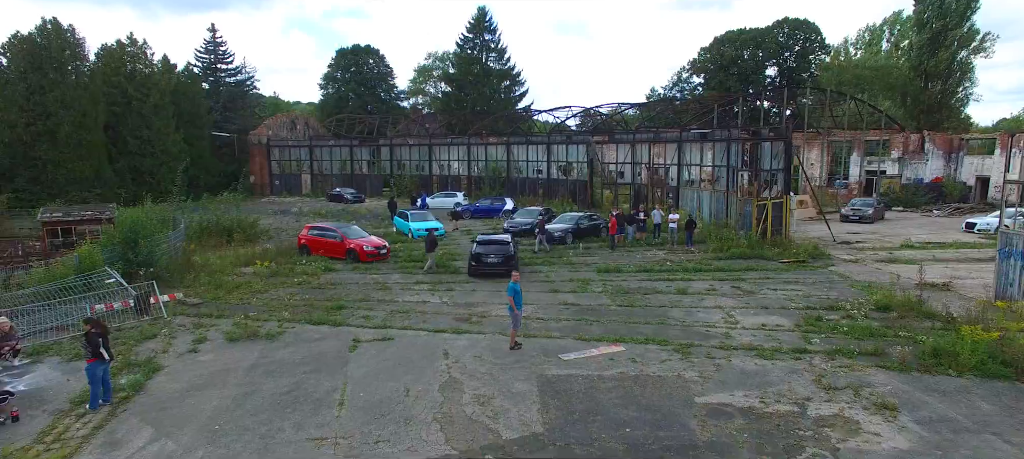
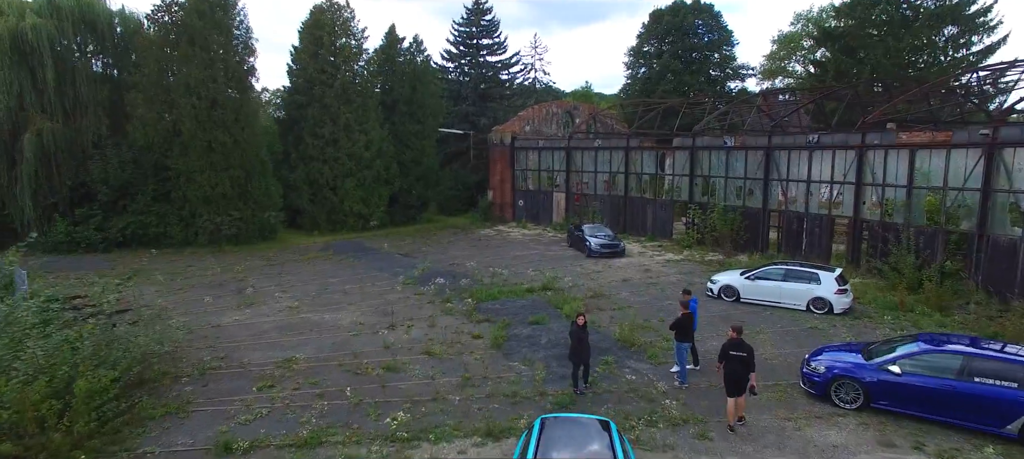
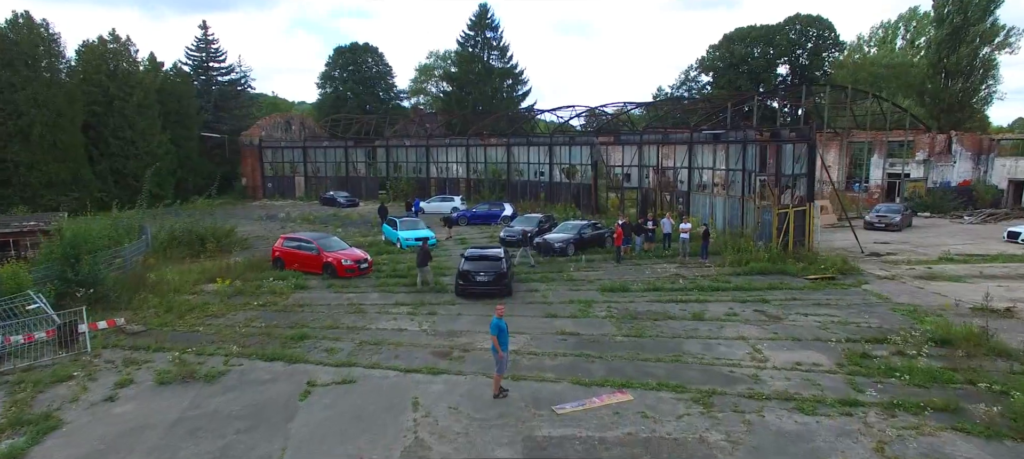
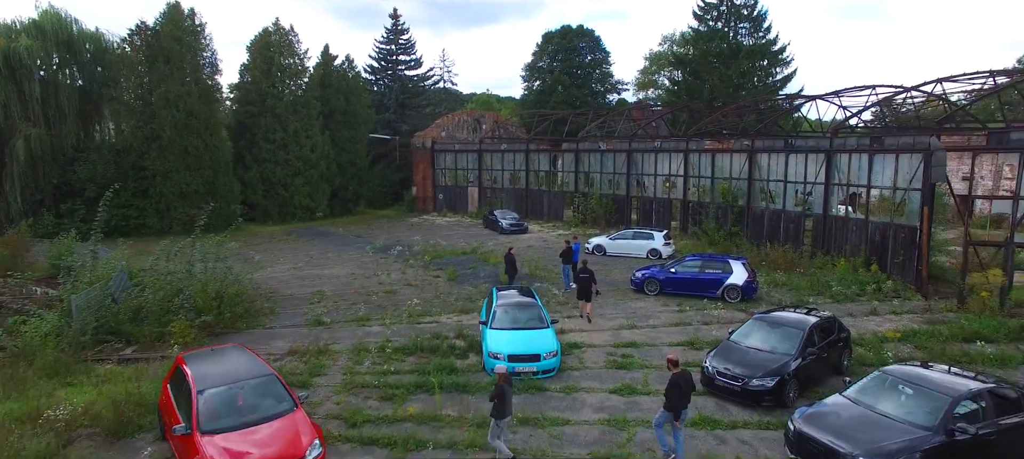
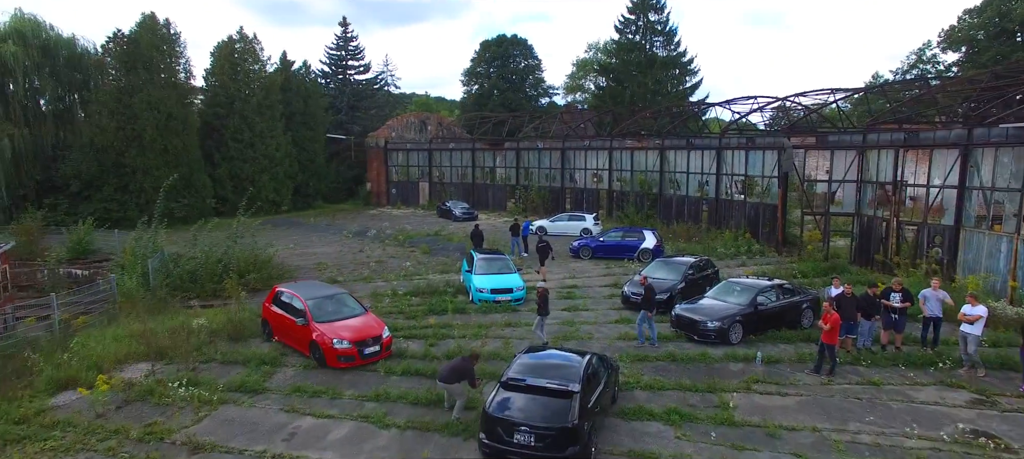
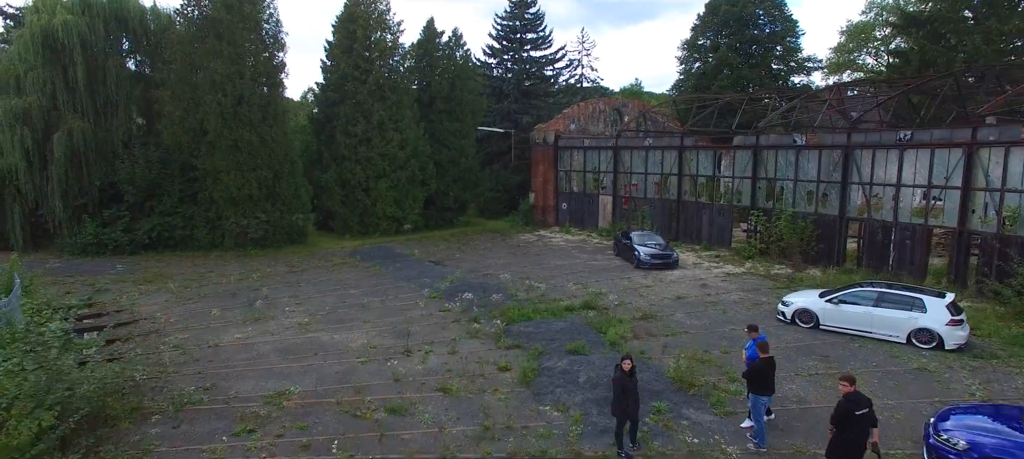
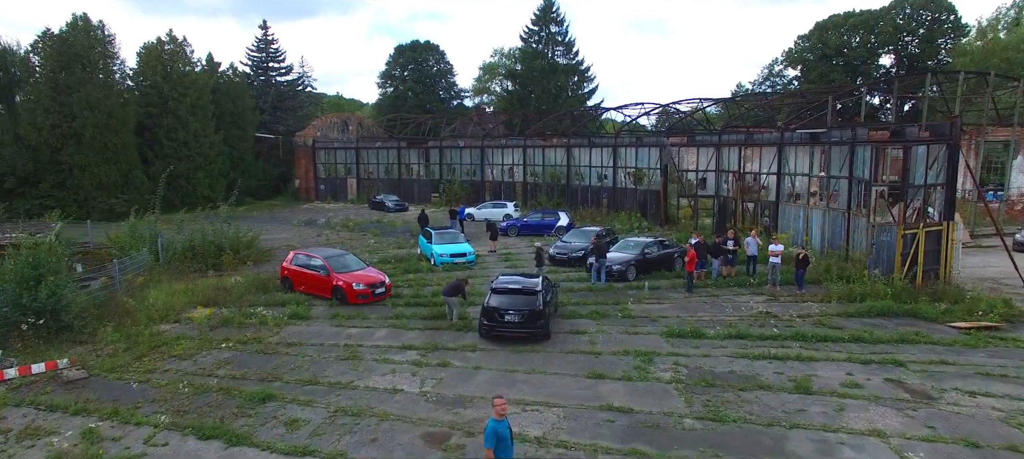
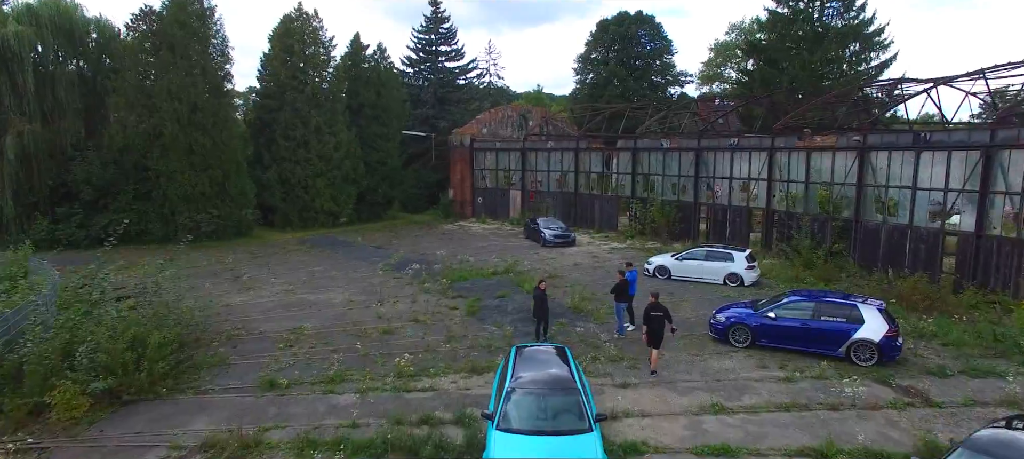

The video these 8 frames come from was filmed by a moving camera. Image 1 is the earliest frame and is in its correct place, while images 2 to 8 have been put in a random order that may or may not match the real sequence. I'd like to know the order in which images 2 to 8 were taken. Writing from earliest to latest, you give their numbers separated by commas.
3, 7, 5, 4, 8, 2, 6
